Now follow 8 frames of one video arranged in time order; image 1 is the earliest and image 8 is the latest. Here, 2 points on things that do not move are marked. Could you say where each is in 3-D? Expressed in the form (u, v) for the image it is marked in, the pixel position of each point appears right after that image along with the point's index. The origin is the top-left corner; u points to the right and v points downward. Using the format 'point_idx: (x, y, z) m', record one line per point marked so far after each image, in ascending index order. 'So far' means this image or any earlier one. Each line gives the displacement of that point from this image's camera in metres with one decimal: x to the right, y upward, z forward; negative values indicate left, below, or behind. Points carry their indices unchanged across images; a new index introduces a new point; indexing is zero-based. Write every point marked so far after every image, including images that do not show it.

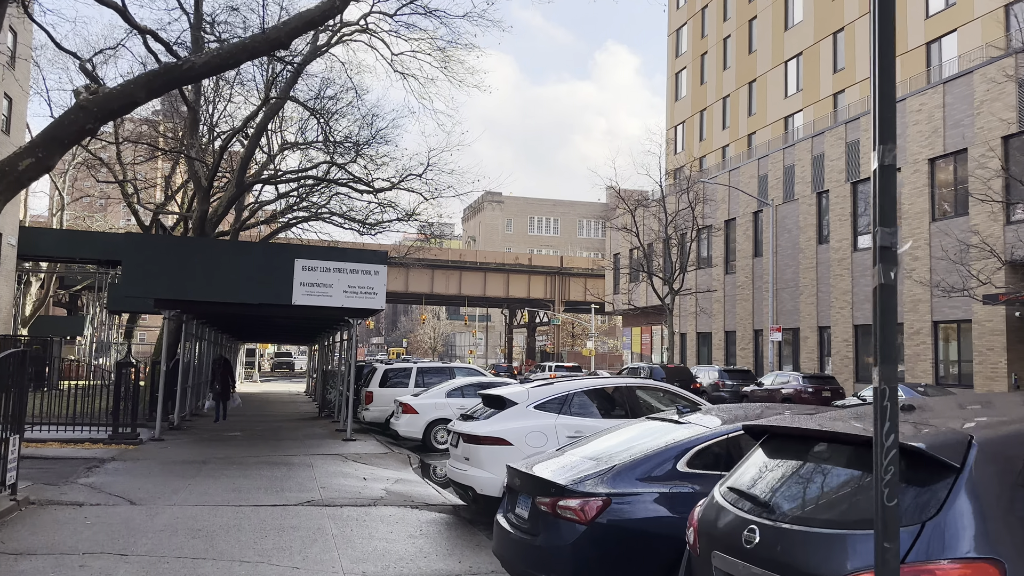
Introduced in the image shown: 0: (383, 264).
0: (-2.4, +0.4, +16.5) m
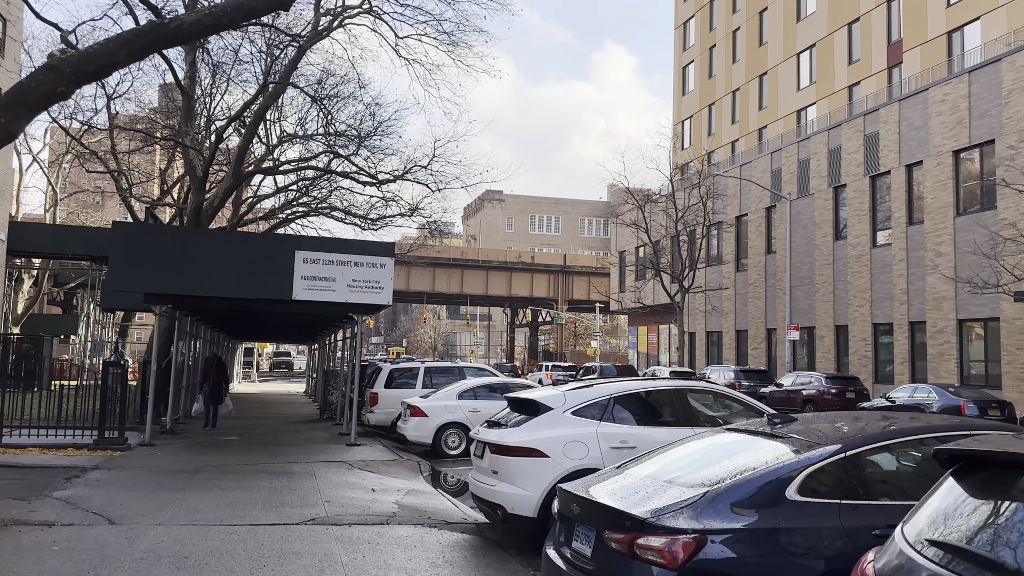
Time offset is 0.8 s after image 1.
0: (-2.1, +0.5, +15.5) m
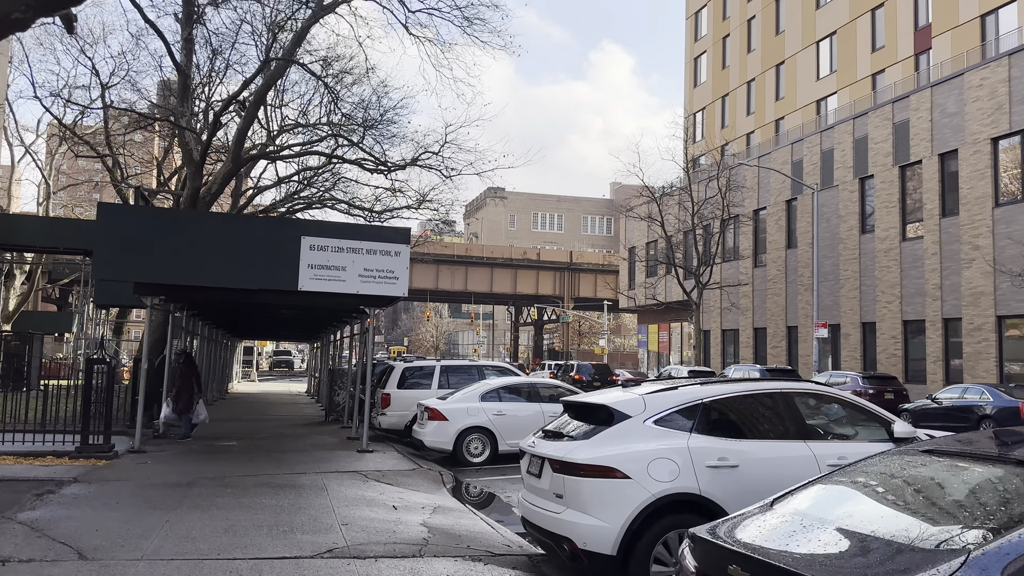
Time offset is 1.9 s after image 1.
0: (-1.7, +0.7, +14.0) m
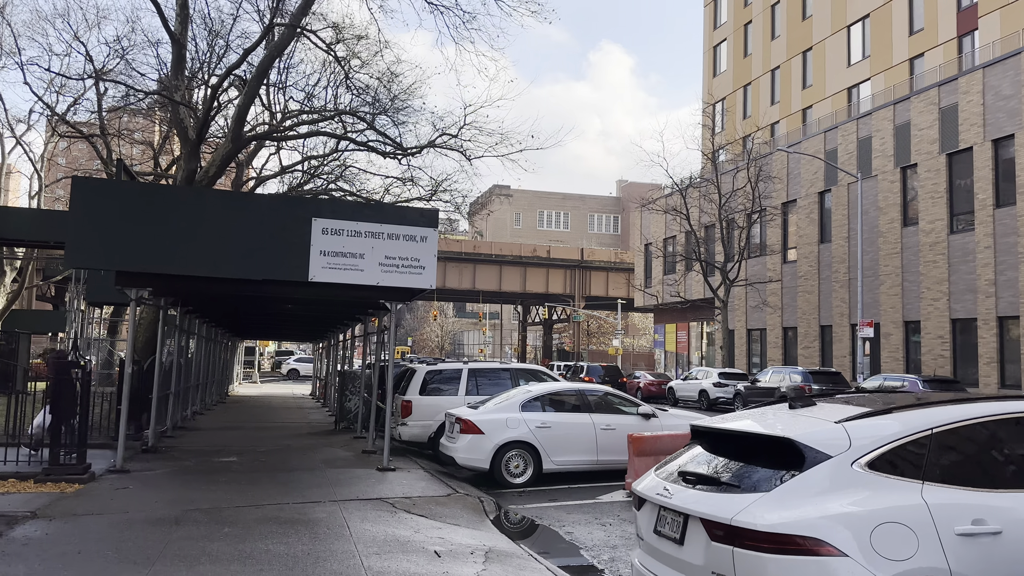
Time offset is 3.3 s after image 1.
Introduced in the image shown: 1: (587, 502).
0: (-1.1, +0.8, +12.1) m
1: (+0.8, -2.4, +10.1) m
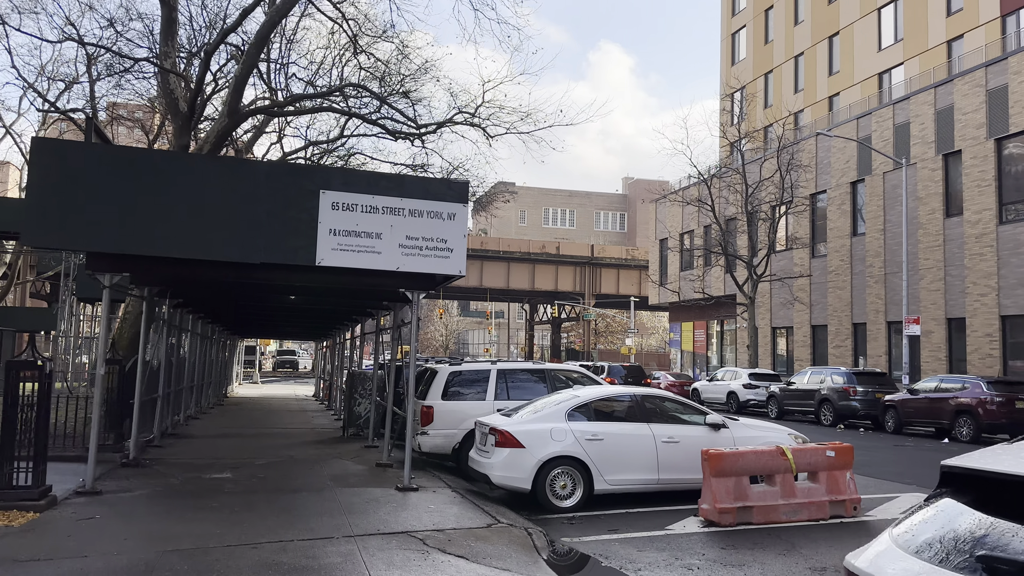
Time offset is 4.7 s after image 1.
0: (-0.6, +1.0, +10.2) m
1: (+1.3, -2.3, +8.3) m
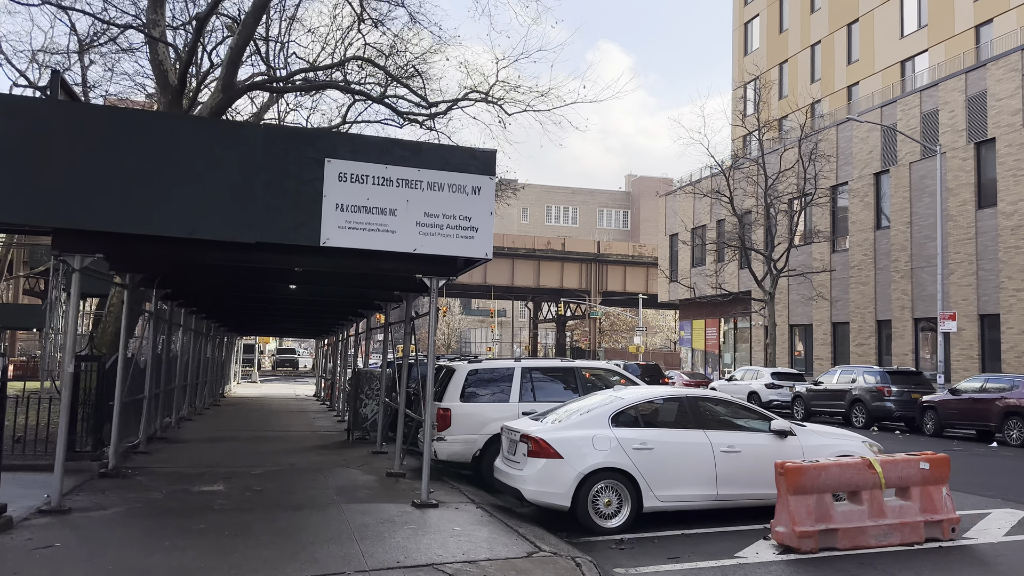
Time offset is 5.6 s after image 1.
0: (-0.2, +1.1, +8.9) m
1: (+1.7, -2.1, +7.0) m
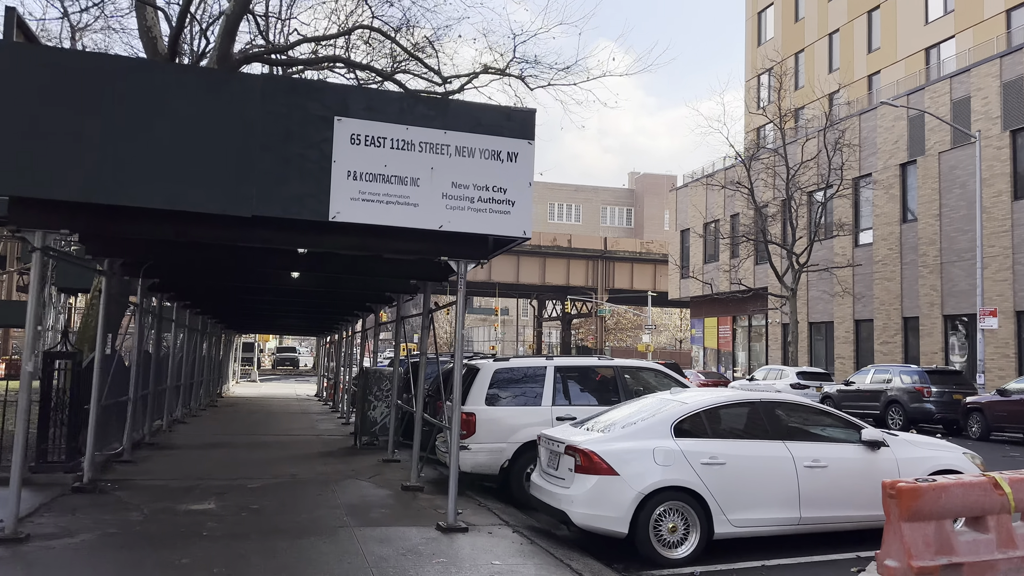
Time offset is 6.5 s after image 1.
0: (+0.1, +1.2, +7.6) m
1: (+2.0, -2.0, +5.6) m
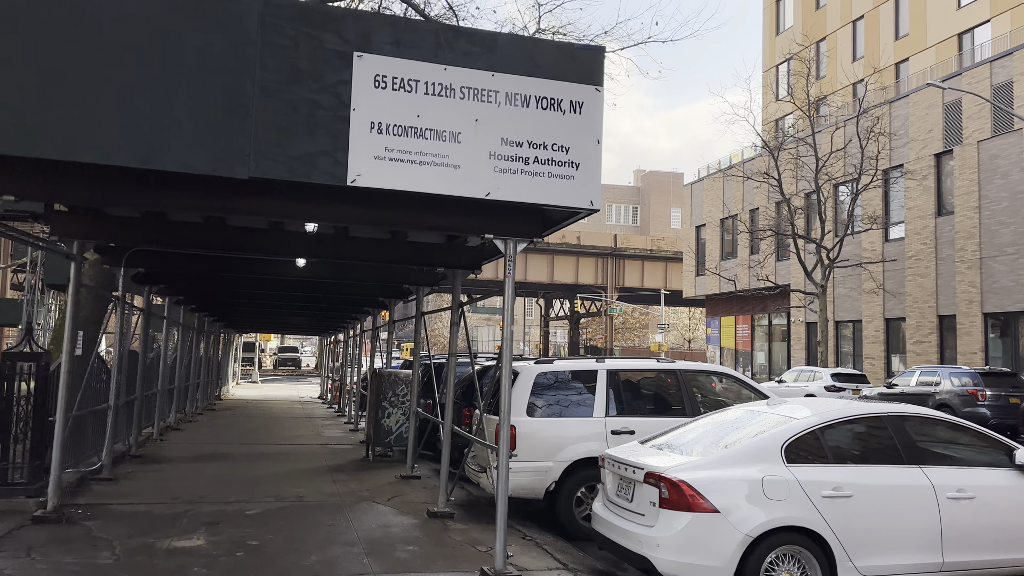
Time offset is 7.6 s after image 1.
0: (+0.5, +1.3, +6.1) m
1: (+2.4, -1.9, +4.2) m
